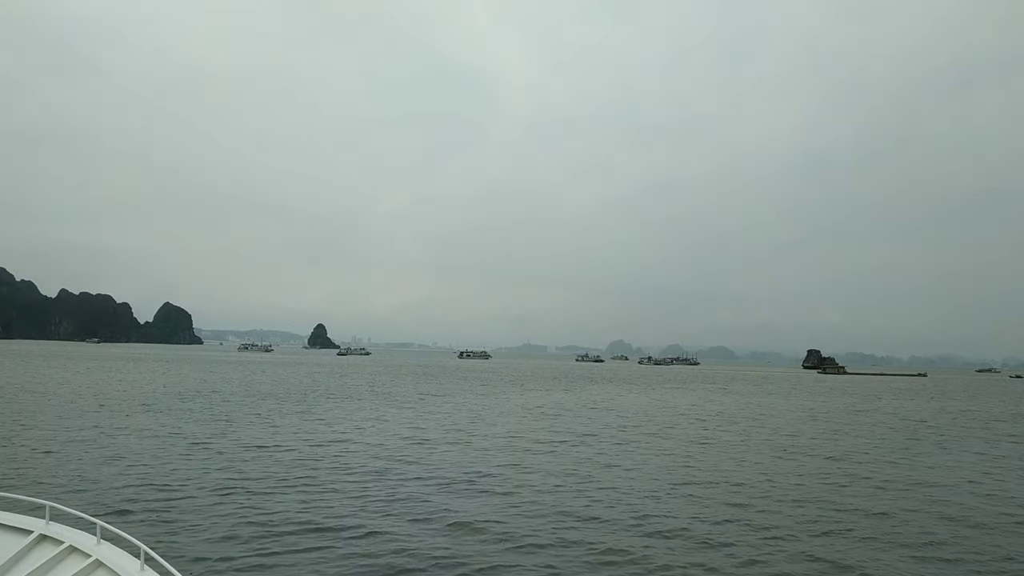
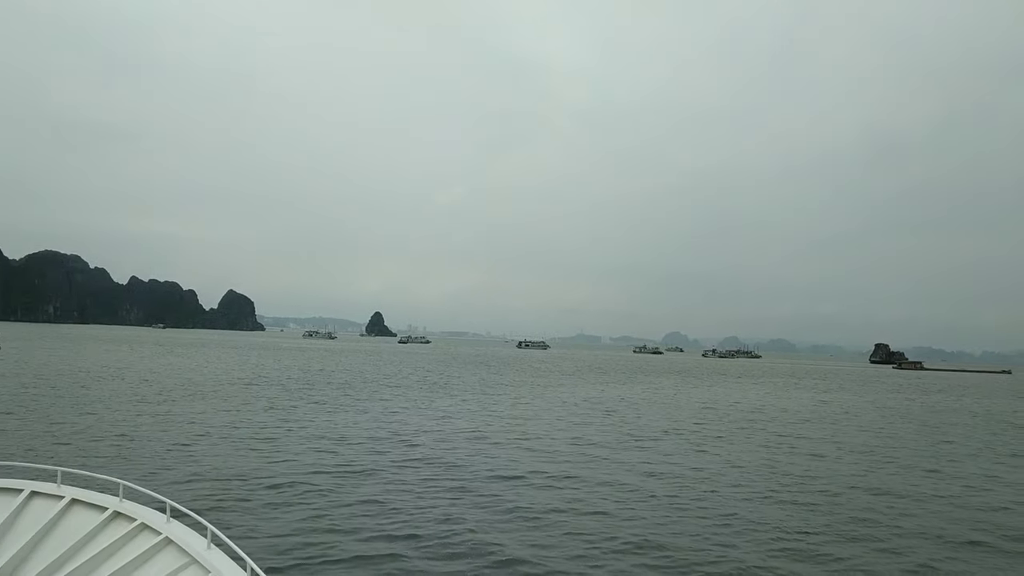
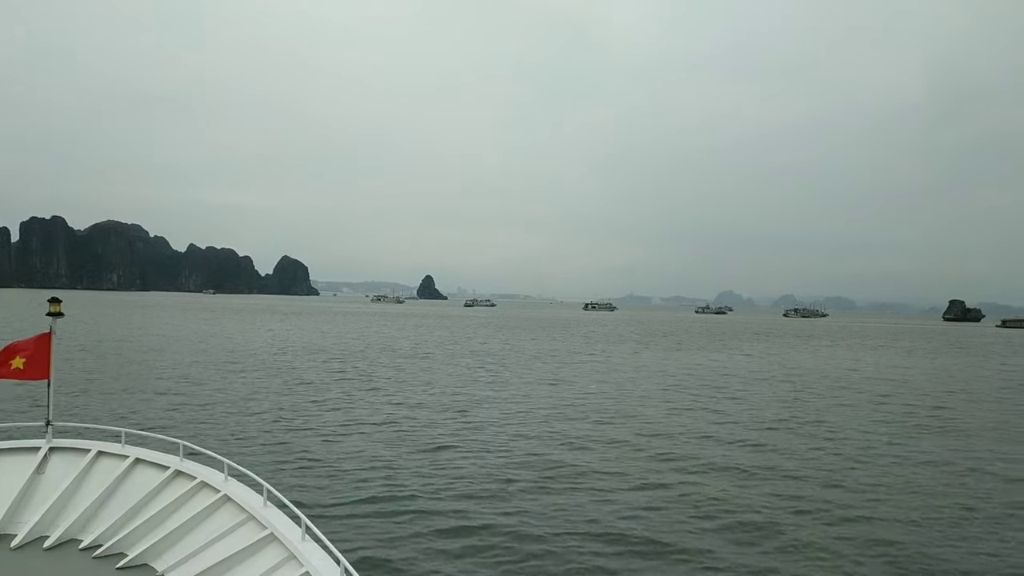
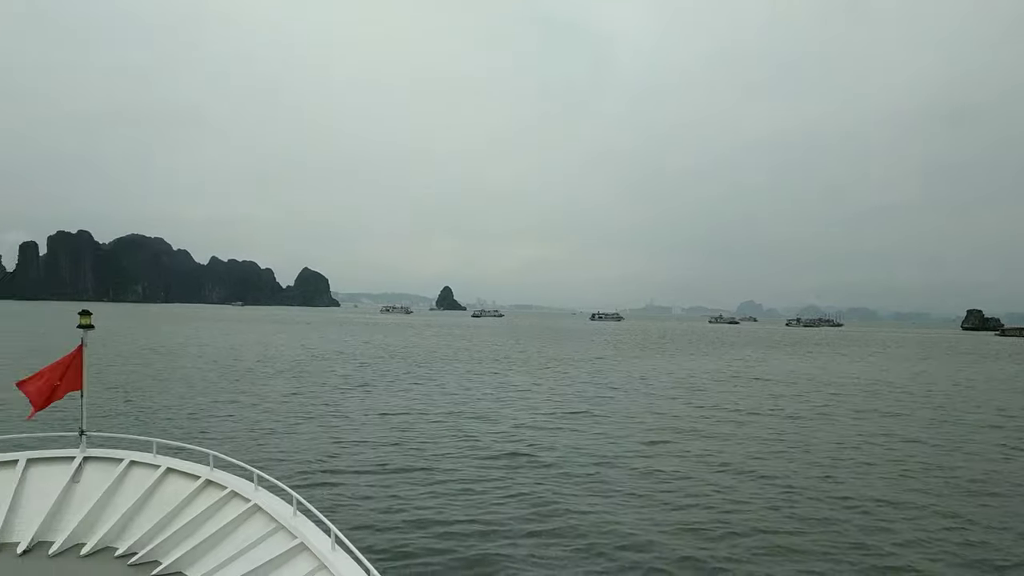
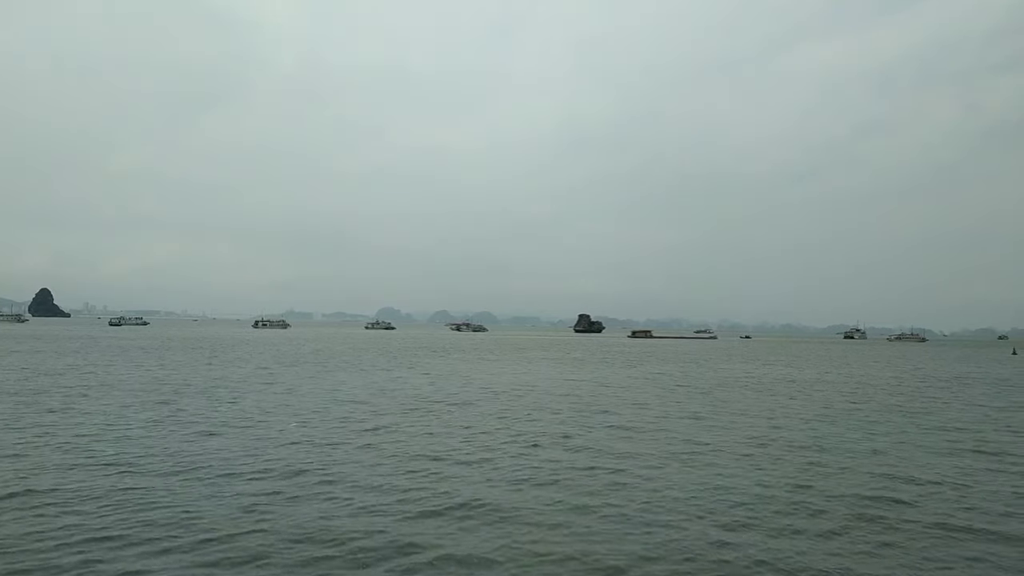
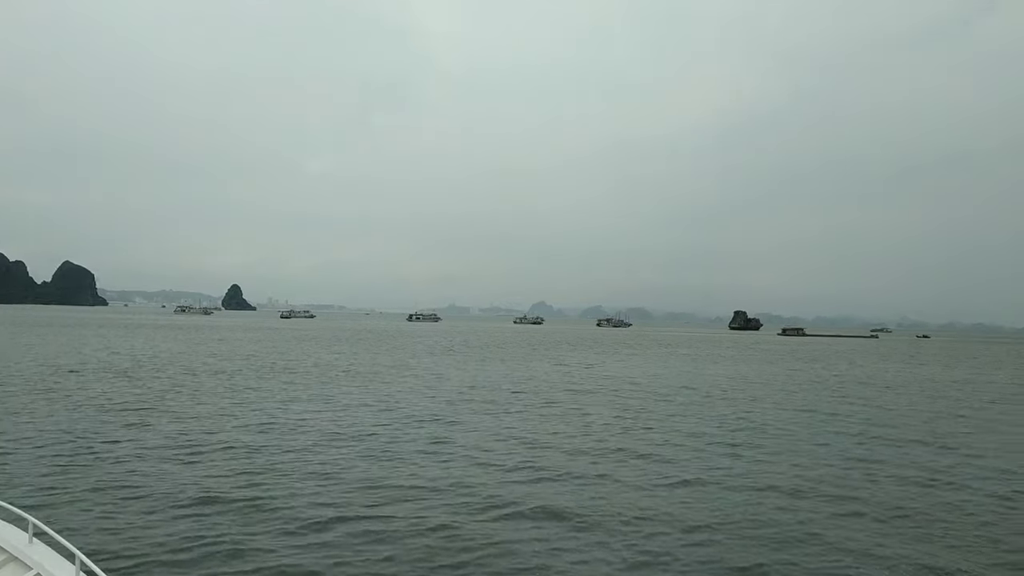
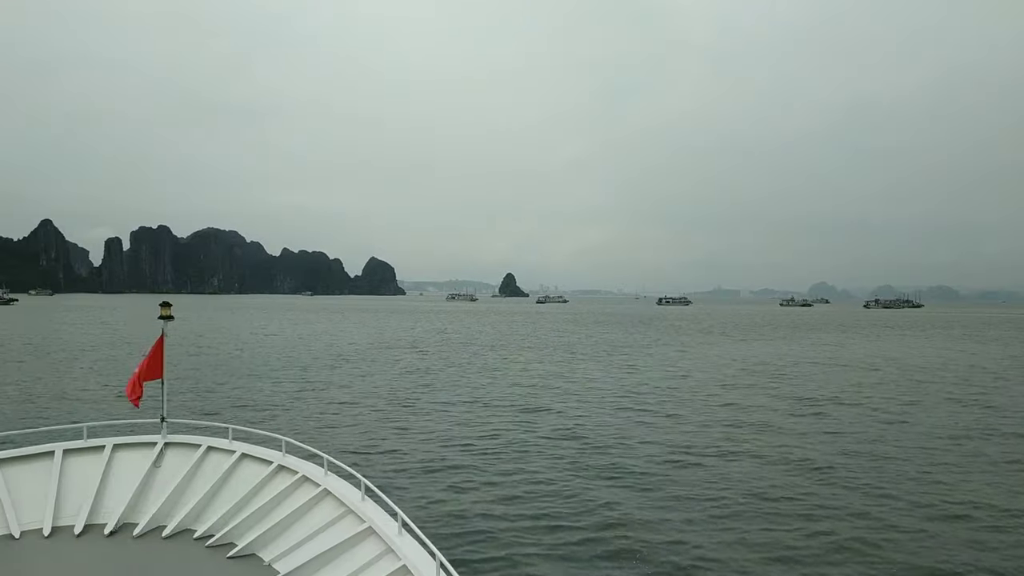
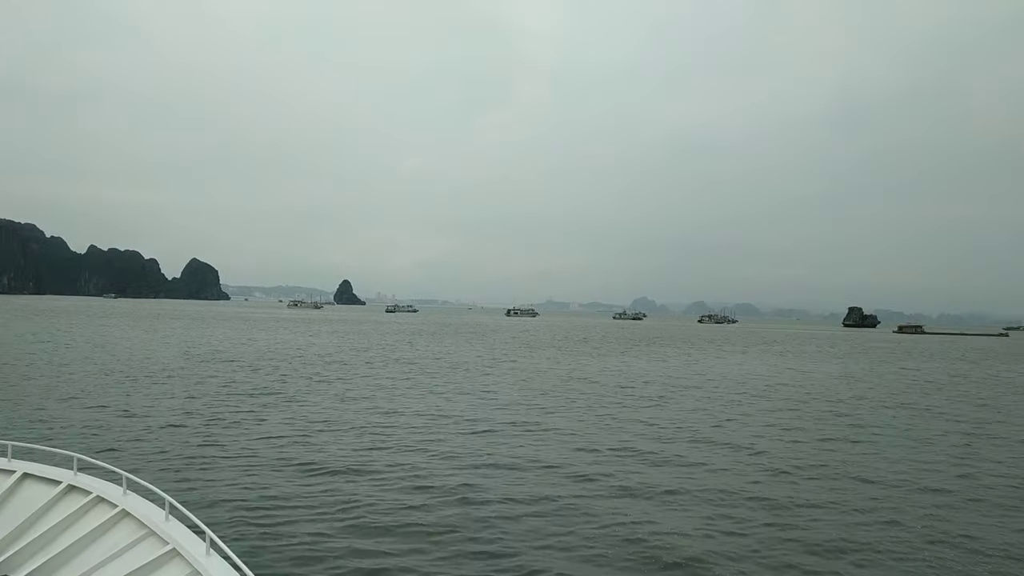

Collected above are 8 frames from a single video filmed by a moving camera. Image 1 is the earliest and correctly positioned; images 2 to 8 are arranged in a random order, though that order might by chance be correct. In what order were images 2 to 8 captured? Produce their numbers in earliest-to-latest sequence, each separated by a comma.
2, 4, 7, 3, 8, 6, 5
